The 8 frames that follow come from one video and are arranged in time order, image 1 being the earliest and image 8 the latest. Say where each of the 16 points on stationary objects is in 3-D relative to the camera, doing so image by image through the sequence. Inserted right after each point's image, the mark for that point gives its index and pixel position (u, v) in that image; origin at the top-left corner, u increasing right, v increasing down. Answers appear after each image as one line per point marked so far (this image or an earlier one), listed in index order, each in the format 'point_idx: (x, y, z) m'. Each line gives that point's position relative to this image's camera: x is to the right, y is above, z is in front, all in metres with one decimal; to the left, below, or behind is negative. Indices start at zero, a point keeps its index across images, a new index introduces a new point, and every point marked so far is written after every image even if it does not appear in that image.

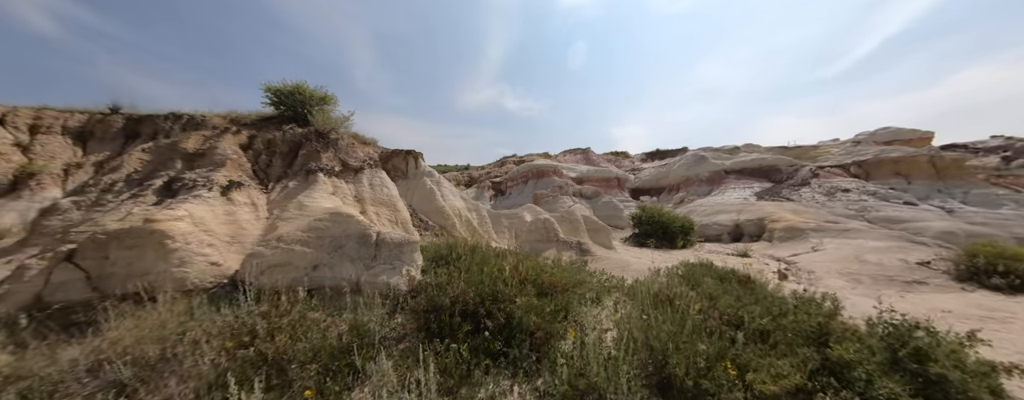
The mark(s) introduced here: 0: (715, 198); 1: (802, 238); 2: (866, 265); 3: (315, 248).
0: (+13.8, +0.1, +19.1) m
1: (+10.5, -1.3, +10.2) m
2: (+9.2, -1.7, +7.3) m
3: (-2.8, -0.7, +4.0) m
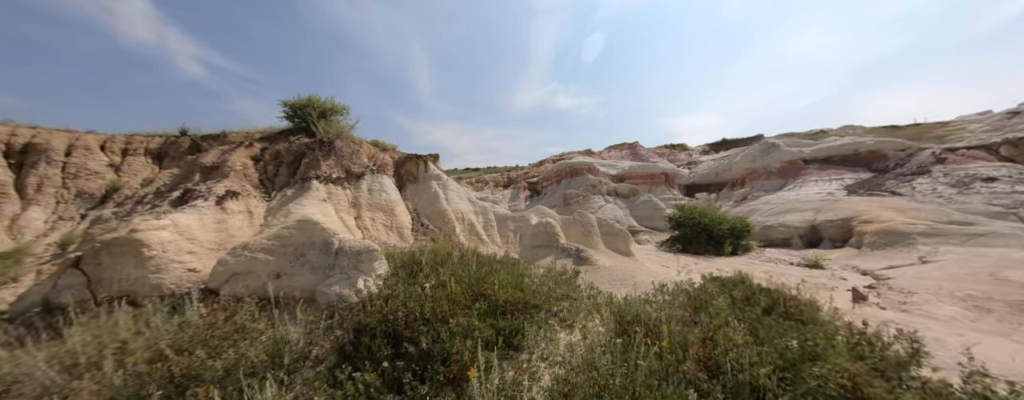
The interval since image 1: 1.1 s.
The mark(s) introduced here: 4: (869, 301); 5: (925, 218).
0: (+15.6, +0.3, +16.0) m
1: (+10.8, -1.2, +7.8) m
2: (+9.0, -1.5, +5.2) m
3: (-3.4, -0.8, +4.0) m
4: (+6.5, -1.8, +5.1) m
5: (+14.1, -0.7, +9.6) m
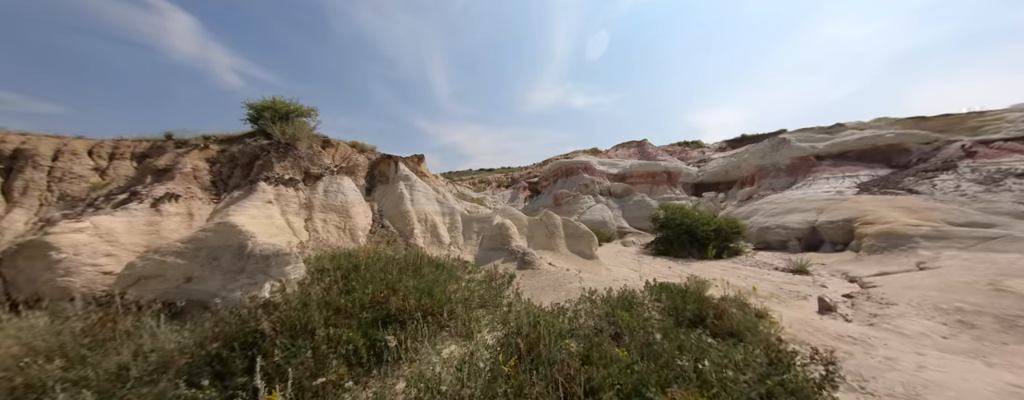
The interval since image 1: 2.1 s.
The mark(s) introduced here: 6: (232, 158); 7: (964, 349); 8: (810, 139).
0: (+15.0, +0.4, +14.9) m
1: (+9.8, -1.1, +7.0) m
2: (+7.8, -1.5, +4.5) m
3: (-4.6, -0.8, +4.0) m
4: (+5.3, -1.8, +4.6) m
5: (+13.2, -0.6, +8.7) m
6: (-6.7, +1.0, +6.7) m
7: (+5.5, -1.8, +3.5) m
8: (+20.3, +4.2, +19.2) m
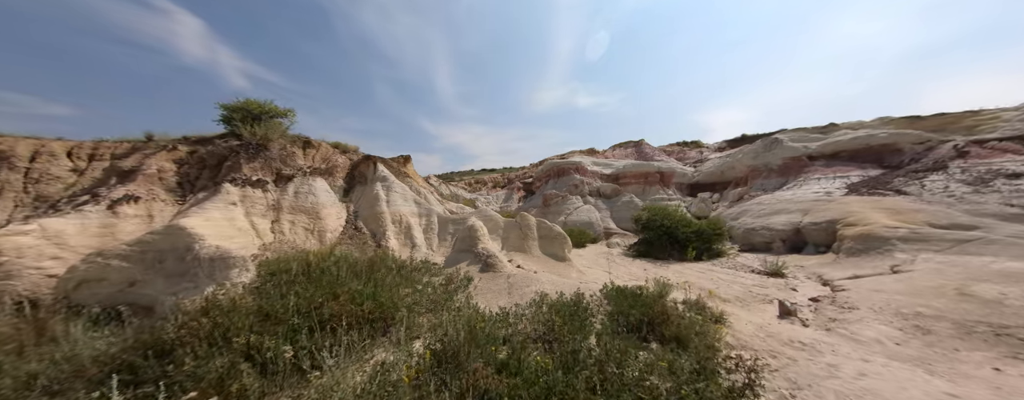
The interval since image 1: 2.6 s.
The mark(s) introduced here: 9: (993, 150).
0: (+14.3, +0.3, +14.8) m
1: (+9.0, -1.2, +6.9) m
2: (+7.0, -1.6, +4.4) m
3: (-5.4, -0.9, +4.0) m
4: (+4.5, -1.9, +4.5) m
5: (+12.4, -0.7, +8.6) m
6: (-7.4, +1.0, +6.7) m
7: (+4.8, -1.9, +3.4) m
8: (+19.6, +4.1, +19.0) m
9: (+22.6, +2.4, +13.2) m
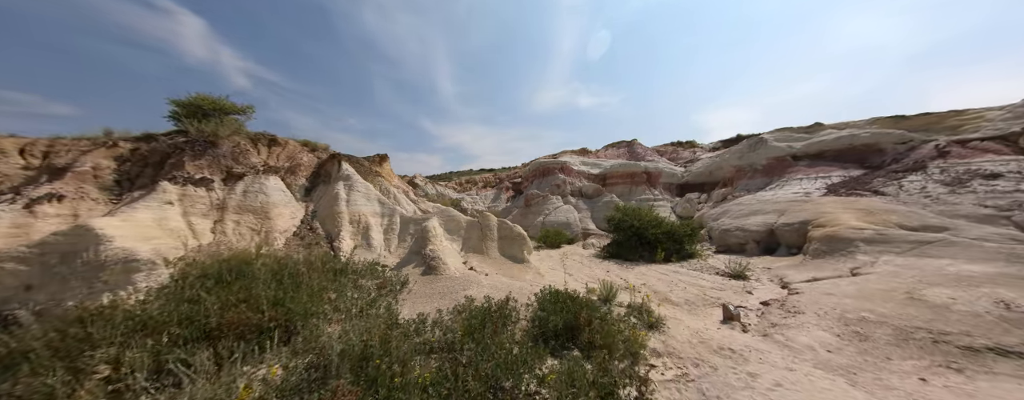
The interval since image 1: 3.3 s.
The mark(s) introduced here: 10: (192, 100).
0: (+13.2, +0.3, +14.7) m
1: (+8.0, -1.2, +6.7) m
2: (+6.0, -1.6, +4.2) m
3: (-6.4, -0.9, +3.8) m
4: (+3.5, -1.9, +4.3) m
5: (+11.4, -0.7, +8.4) m
6: (-8.5, +1.0, +6.5) m
7: (+3.7, -1.9, +3.2) m
8: (+18.5, +4.1, +18.9) m
9: (+21.5, +2.3, +13.1) m
10: (-8.4, +2.6, +7.3) m
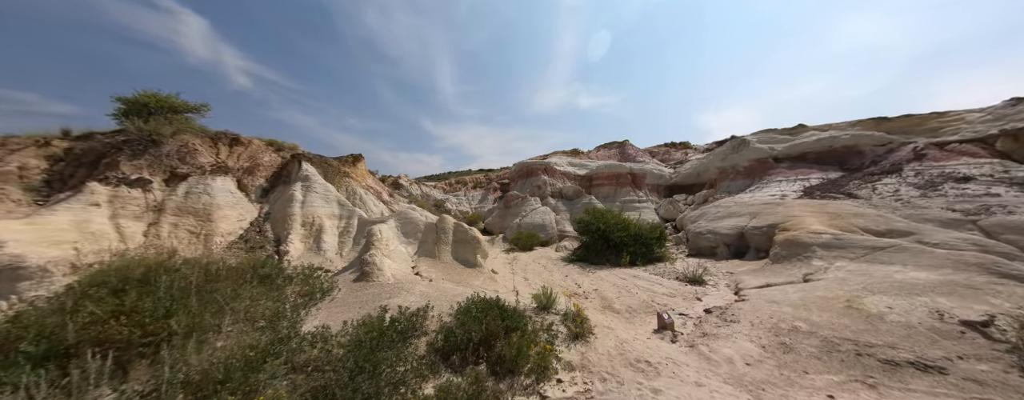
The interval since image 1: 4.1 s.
0: (+12.0, +0.2, +14.6) m
1: (+6.8, -1.3, +6.6) m
2: (+4.9, -1.7, +4.1) m
3: (-7.5, -0.9, +3.5) m
4: (+2.3, -1.9, +4.1) m
5: (+10.2, -0.8, +8.3) m
6: (-9.6, +1.0, +6.3) m
7: (+2.6, -1.9, +3.0) m
8: (+17.3, +3.9, +18.8) m
9: (+20.4, +2.2, +13.1) m
10: (-9.5, +2.6, +7.1) m
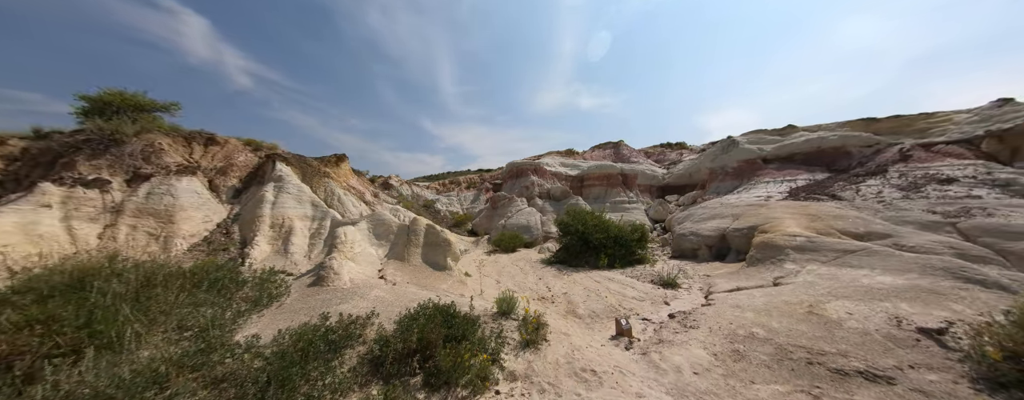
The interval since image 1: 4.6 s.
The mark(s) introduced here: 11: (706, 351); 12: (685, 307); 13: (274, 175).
0: (+11.3, +0.2, +14.5) m
1: (+6.1, -1.3, +6.5) m
2: (+4.2, -1.7, +4.0) m
3: (-8.2, -0.9, +3.4) m
4: (+1.6, -2.0, +4.0) m
5: (+9.5, -0.8, +8.2) m
6: (-10.3, +1.0, +6.1) m
7: (+1.9, -2.0, +2.9) m
8: (+16.6, +3.9, +18.8) m
9: (+19.7, +2.1, +13.0) m
10: (-10.2, +2.5, +6.9) m
11: (+2.5, -1.9, +3.6) m
12: (+3.2, -2.0, +5.1) m
13: (-7.4, +0.8, +8.7) m
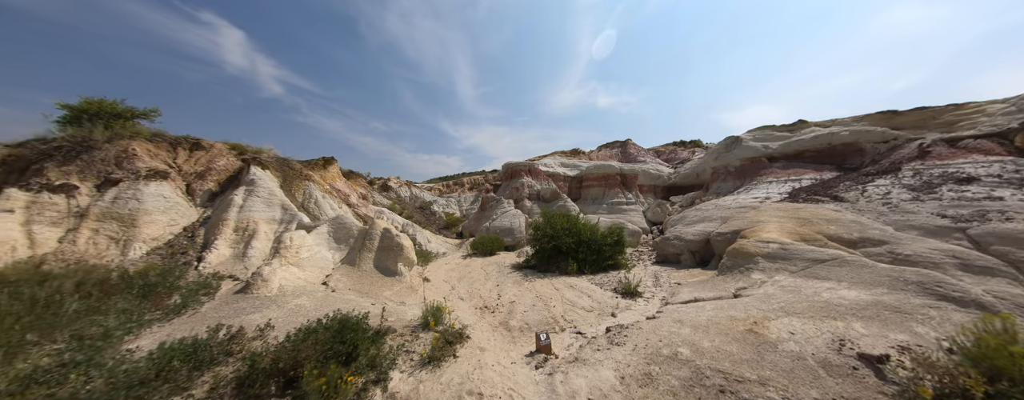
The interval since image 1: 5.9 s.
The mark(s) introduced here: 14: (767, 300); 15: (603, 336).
0: (+10.5, +0.1, +13.7) m
1: (+5.0, -1.4, +6.0) m
2: (+2.9, -1.8, +3.6) m
3: (-9.5, -1.0, +3.6) m
4: (+0.4, -2.1, +3.8) m
5: (+8.5, -0.9, +7.6) m
6: (-11.4, +0.9, +6.4) m
7: (+0.6, -2.1, +2.6) m
8: (+16.1, +3.8, +17.7) m
9: (+18.8, +2.1, +11.8) m
10: (-11.3, +2.4, +7.3) m
11: (+1.2, -2.0, +3.3) m
12: (+2.0, -2.0, +4.8) m
13: (-8.4, +0.7, +8.9) m
14: (+4.2, -1.6, +4.6) m
15: (+1.4, -2.0, +4.2) m
